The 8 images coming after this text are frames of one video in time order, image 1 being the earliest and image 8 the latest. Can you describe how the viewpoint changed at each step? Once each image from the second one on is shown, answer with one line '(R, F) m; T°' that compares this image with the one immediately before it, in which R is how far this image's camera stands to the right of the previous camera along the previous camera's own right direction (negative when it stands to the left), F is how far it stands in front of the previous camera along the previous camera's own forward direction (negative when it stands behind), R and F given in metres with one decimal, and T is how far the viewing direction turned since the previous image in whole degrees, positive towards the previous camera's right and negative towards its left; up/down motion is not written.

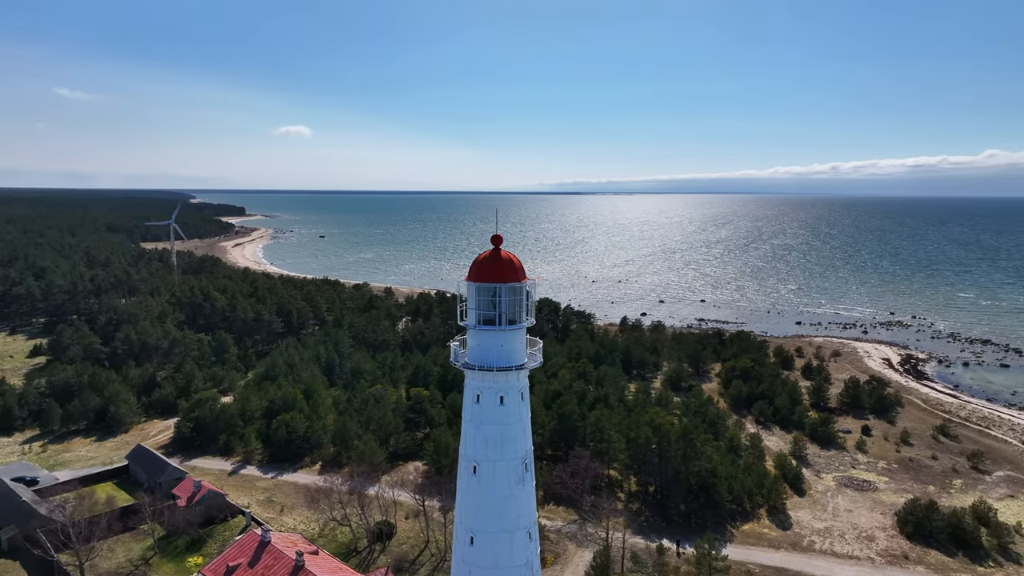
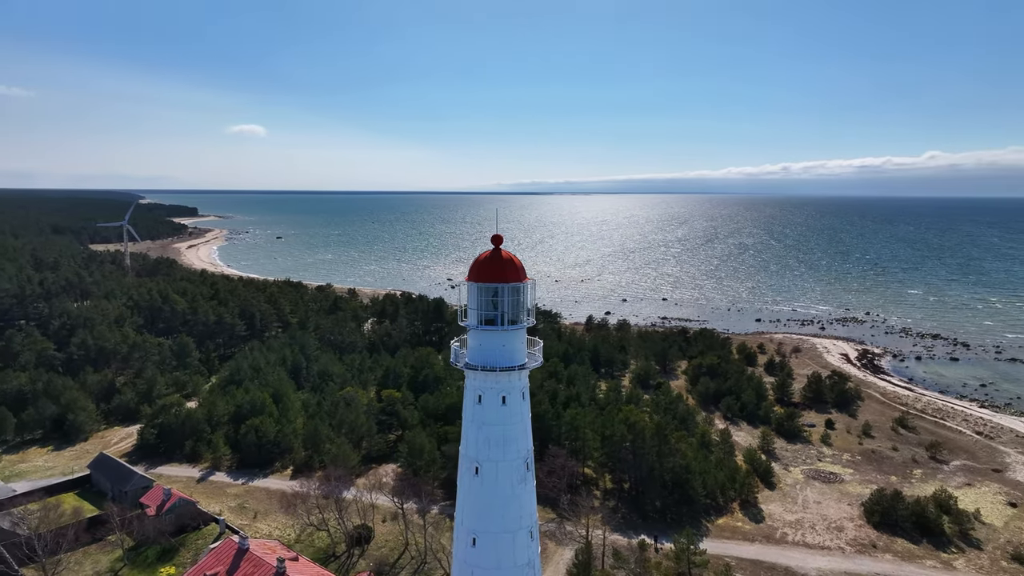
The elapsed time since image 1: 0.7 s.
(-0.6, 0.0) m; +3°
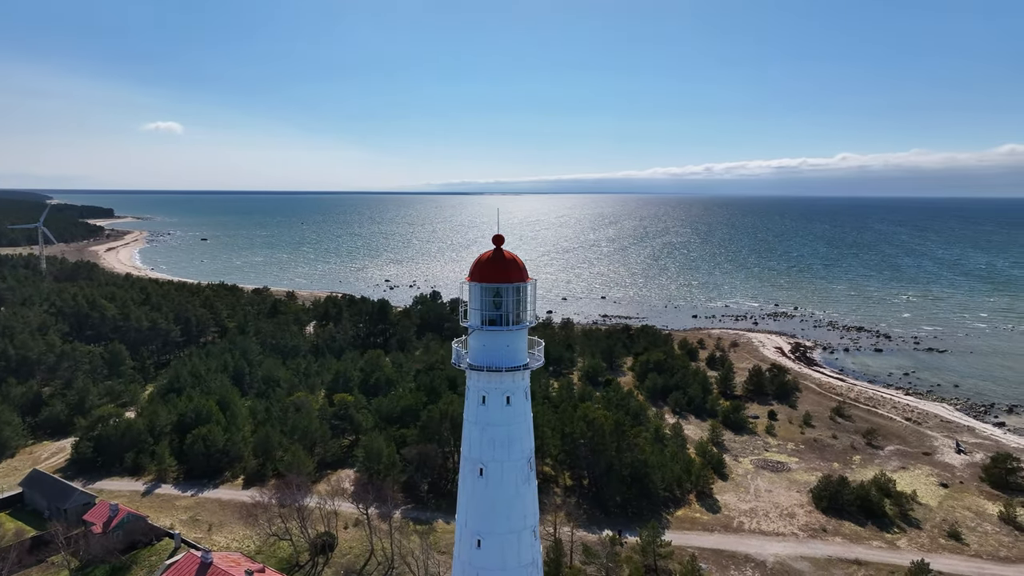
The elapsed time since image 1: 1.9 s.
(-1.0, 0.0) m; +5°
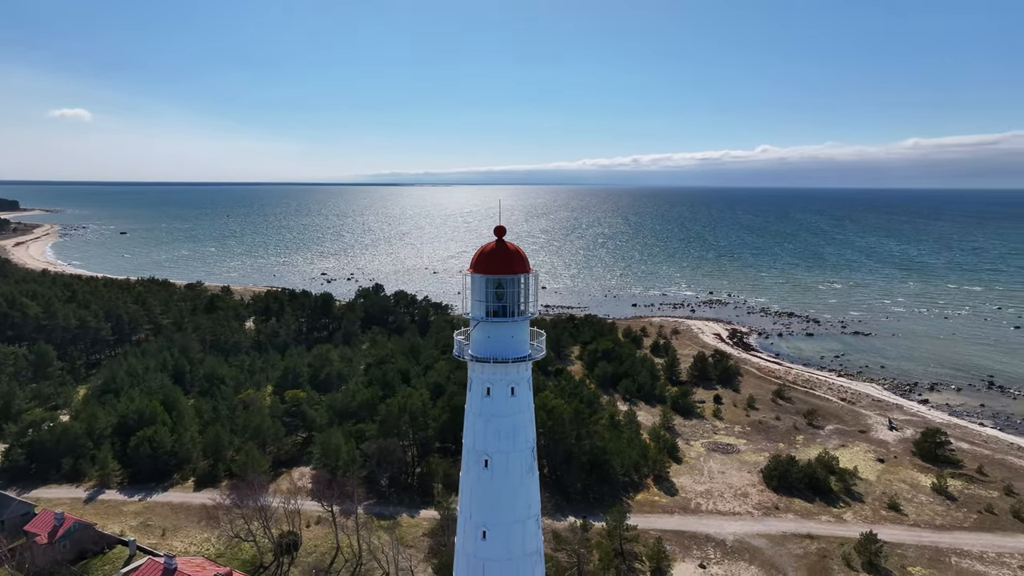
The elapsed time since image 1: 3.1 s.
(-1.0, 0.0) m; +5°
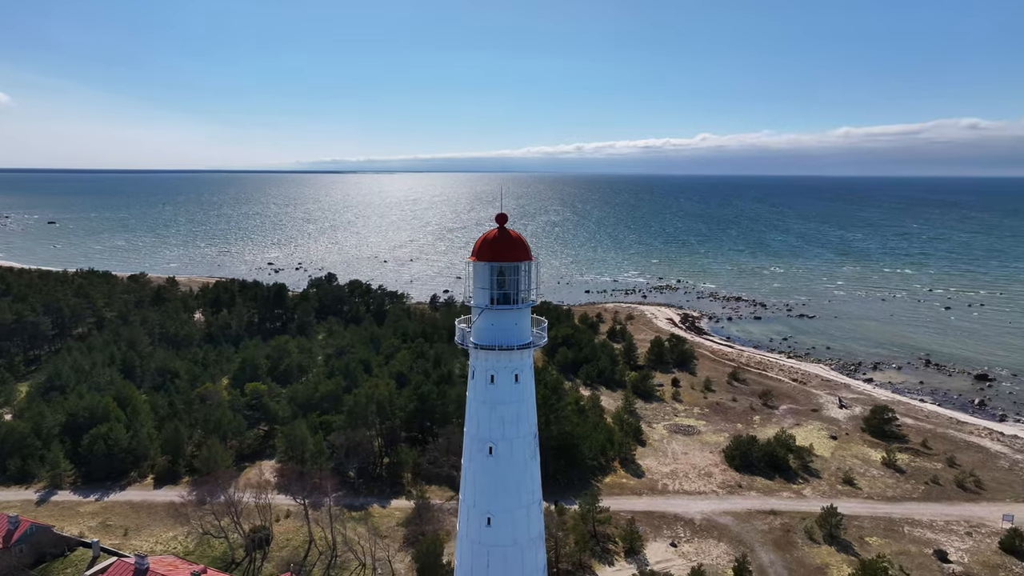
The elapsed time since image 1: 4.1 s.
(-0.8, 0.0) m; +4°
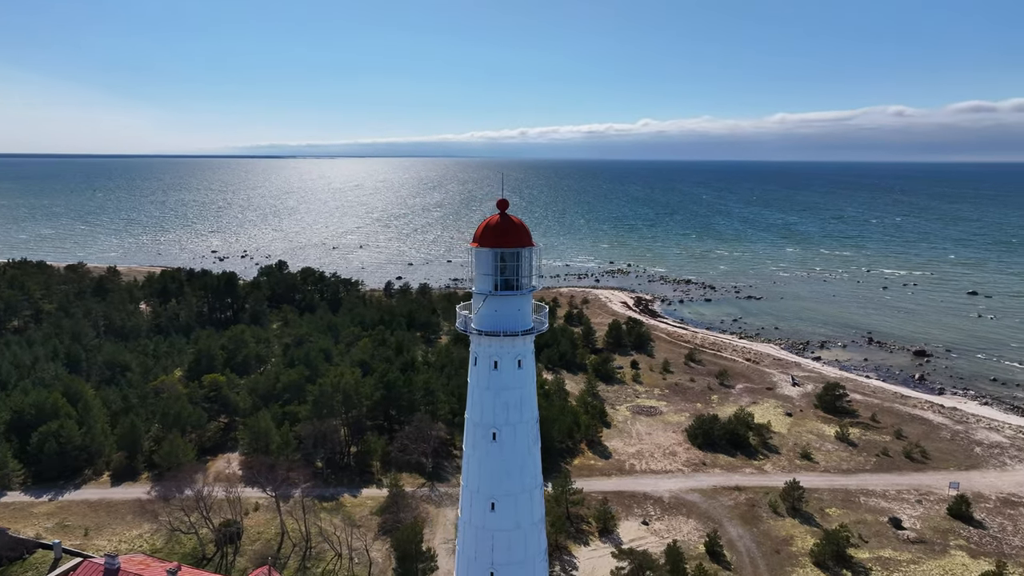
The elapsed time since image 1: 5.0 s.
(-0.8, 0.0) m; +4°
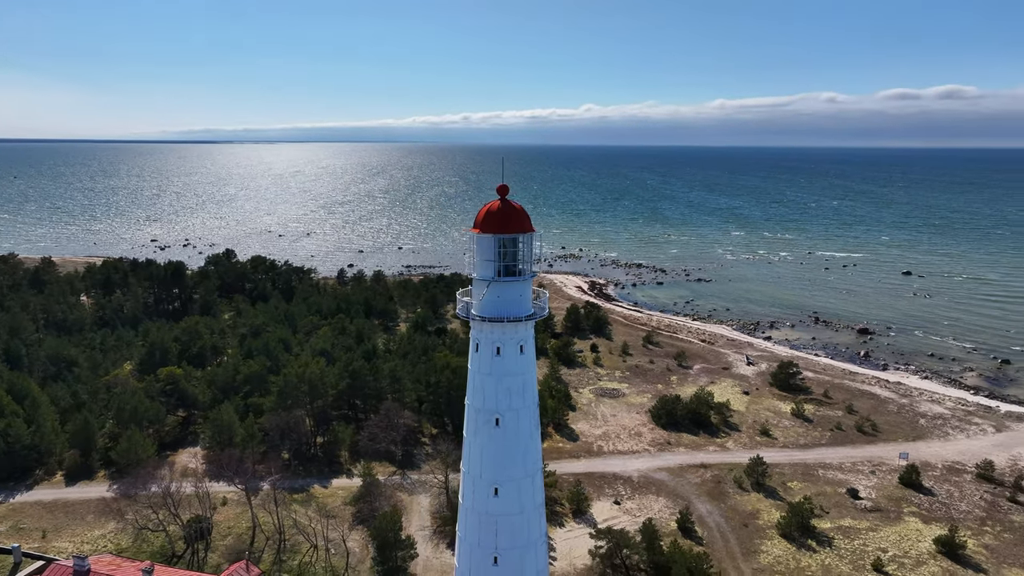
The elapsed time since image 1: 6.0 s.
(-0.8, 0.0) m; +4°
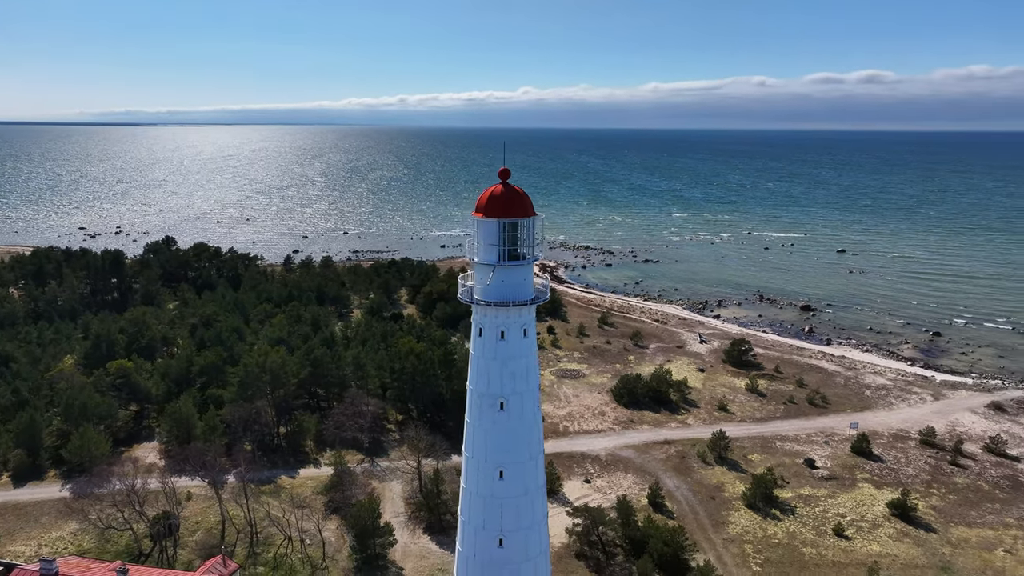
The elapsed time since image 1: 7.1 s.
(-0.9, 0.0) m; +5°
